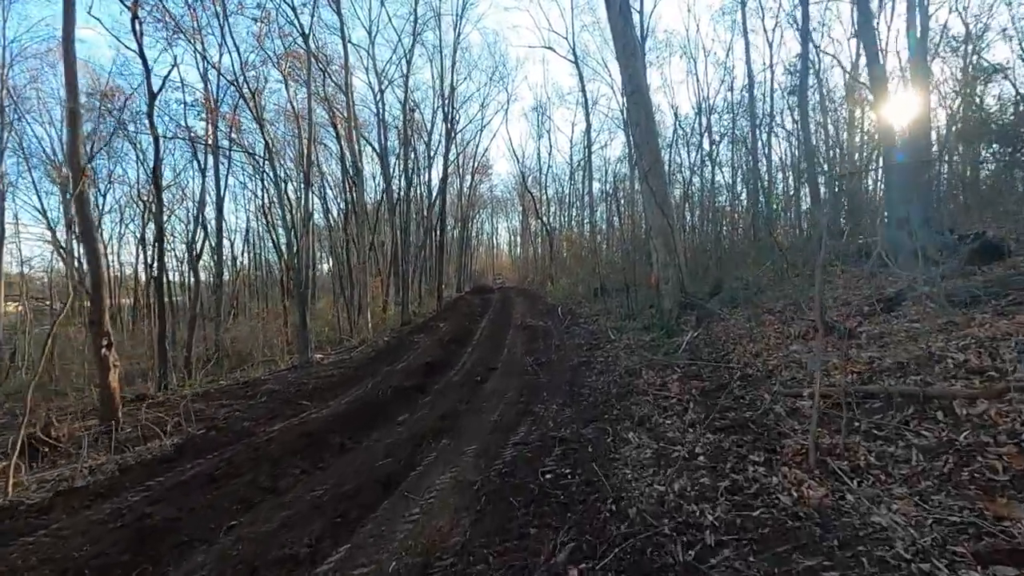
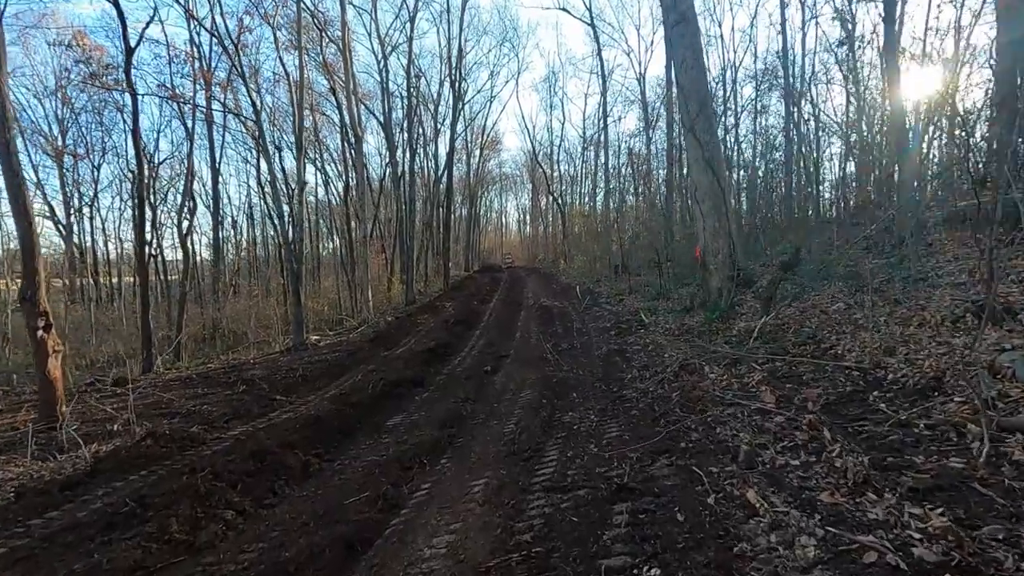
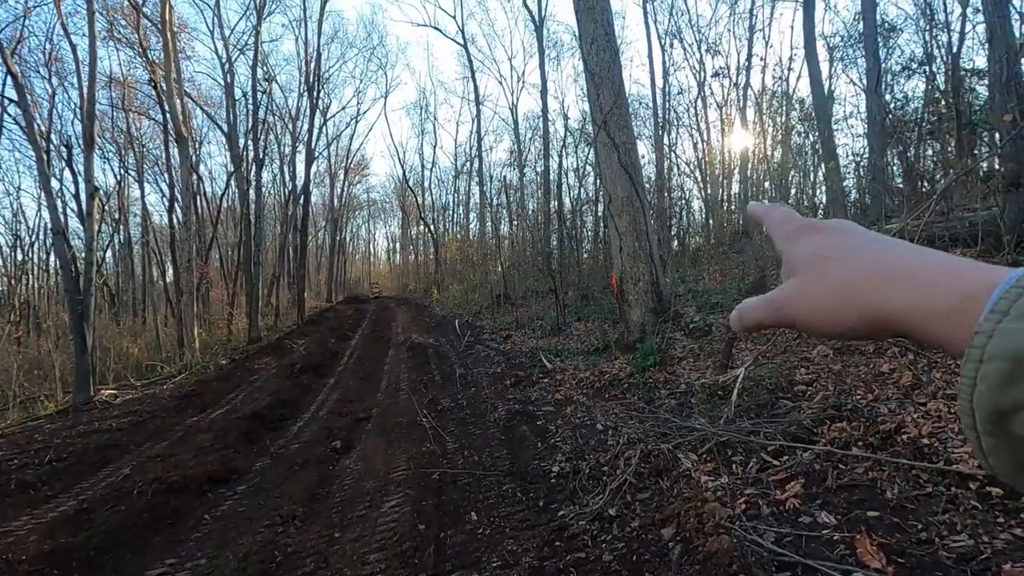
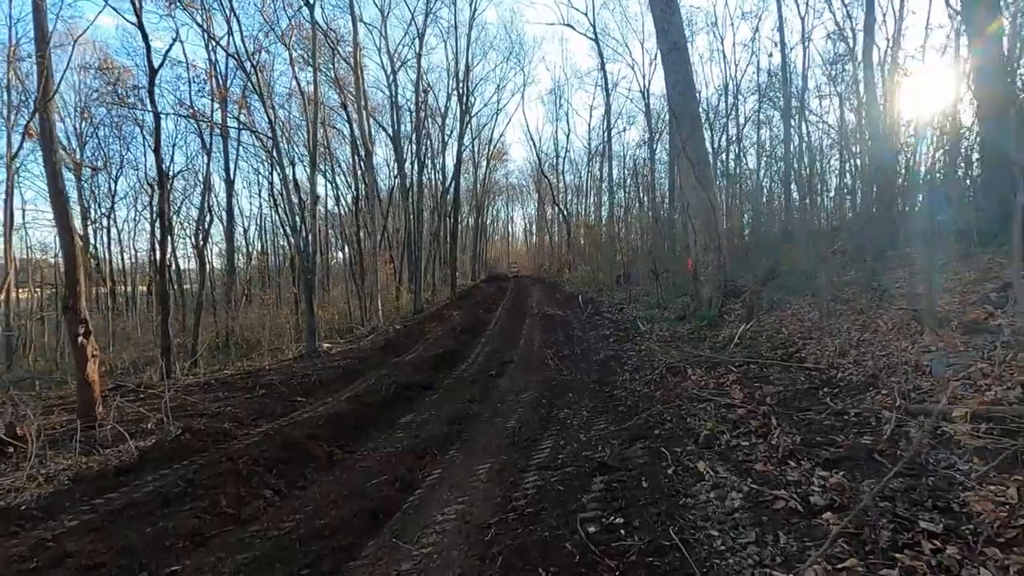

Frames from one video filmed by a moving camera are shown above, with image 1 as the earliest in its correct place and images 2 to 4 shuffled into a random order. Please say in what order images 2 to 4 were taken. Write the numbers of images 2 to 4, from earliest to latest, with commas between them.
4, 2, 3
